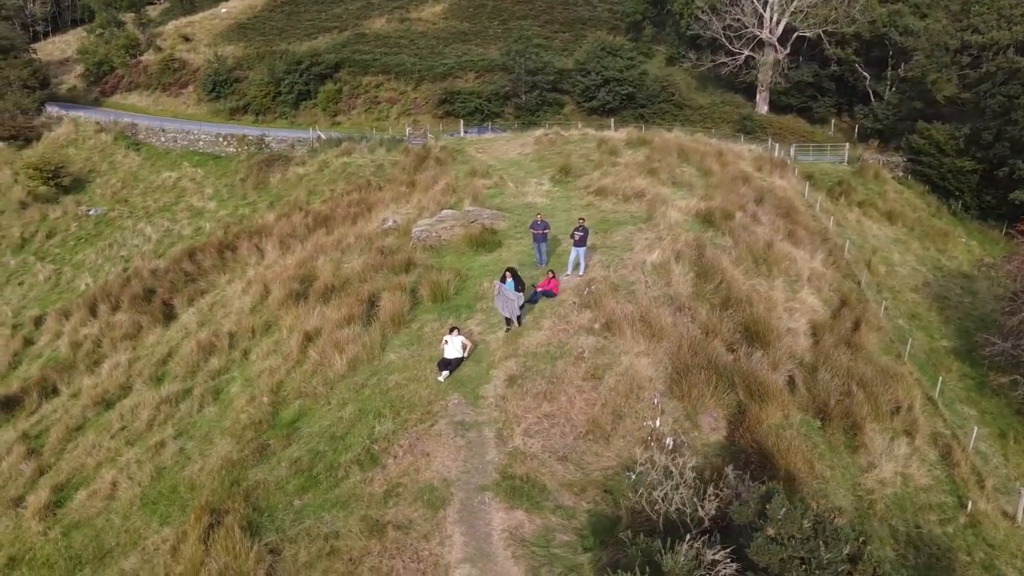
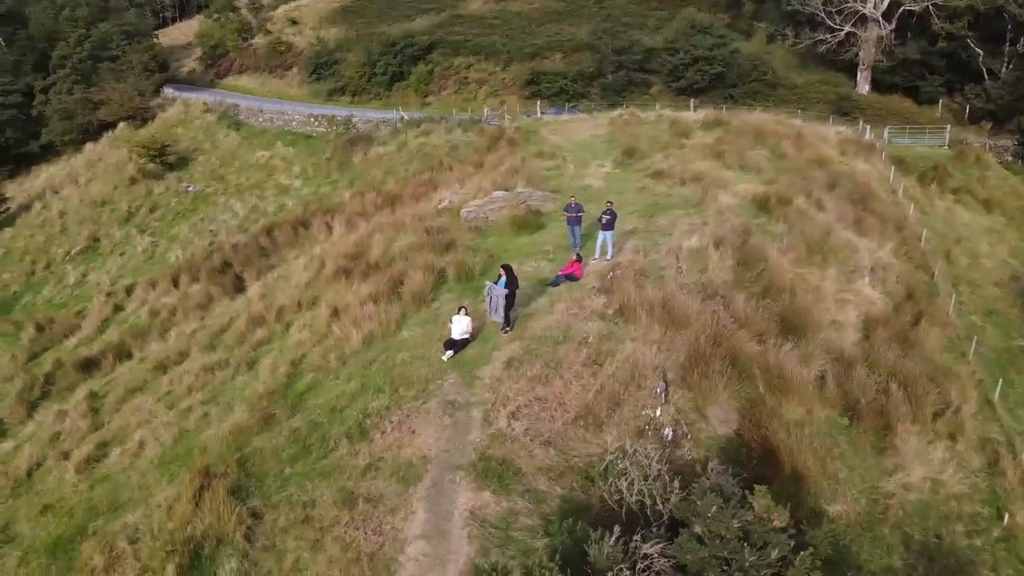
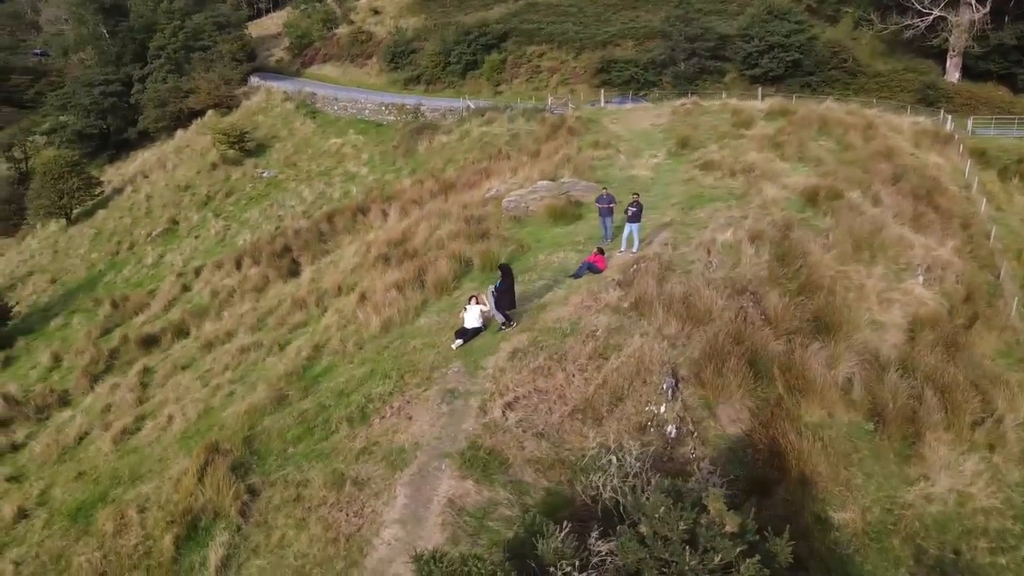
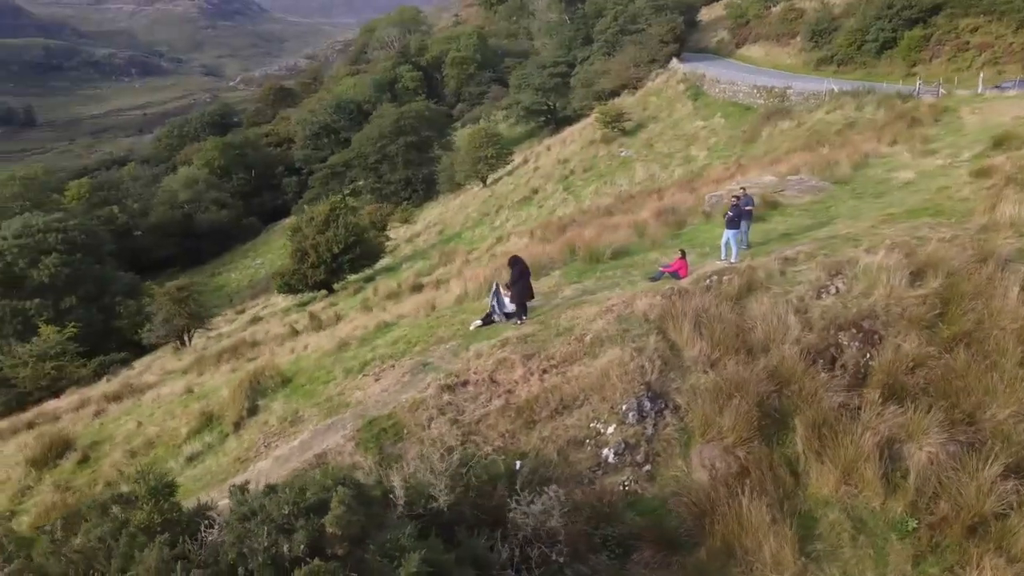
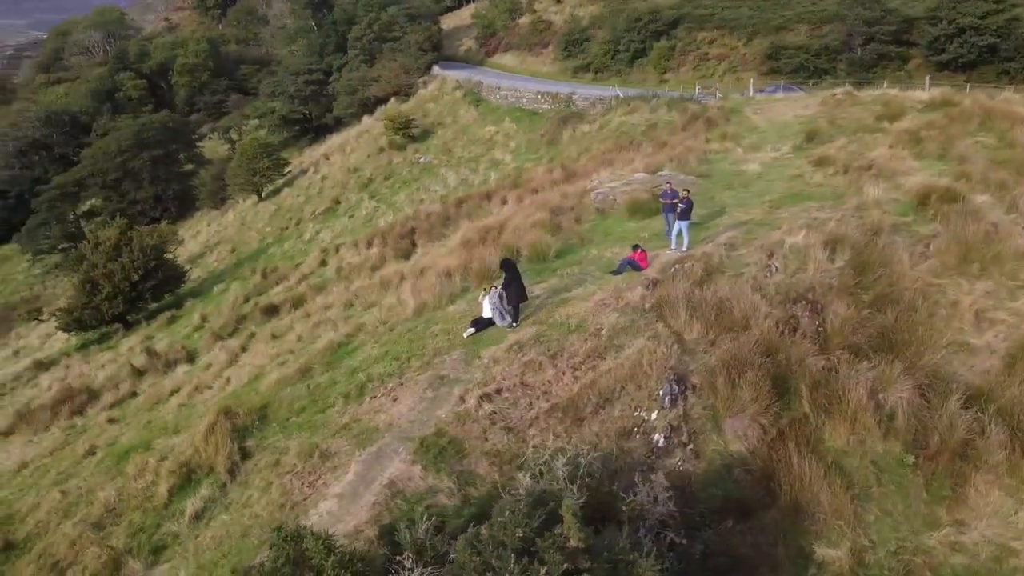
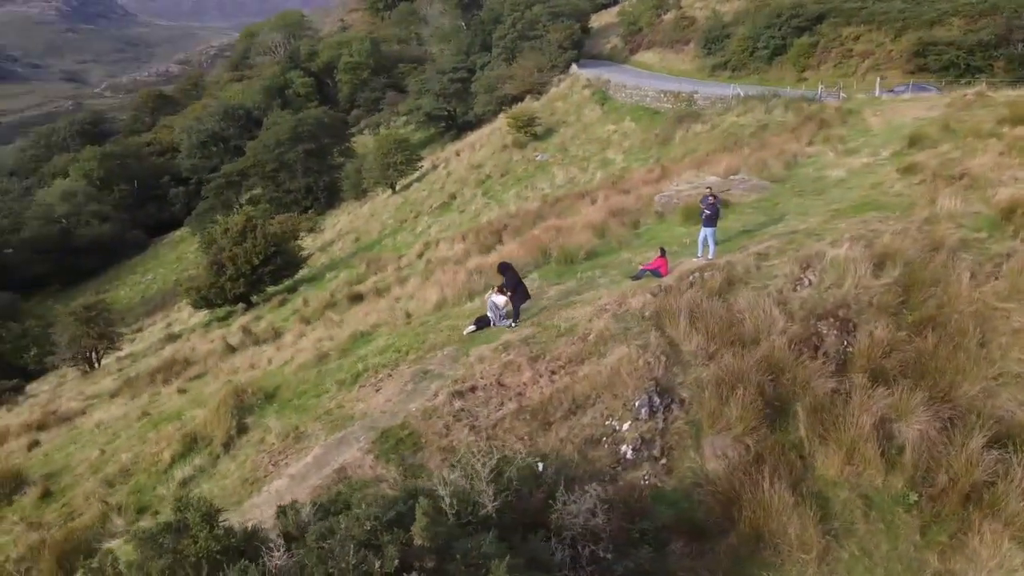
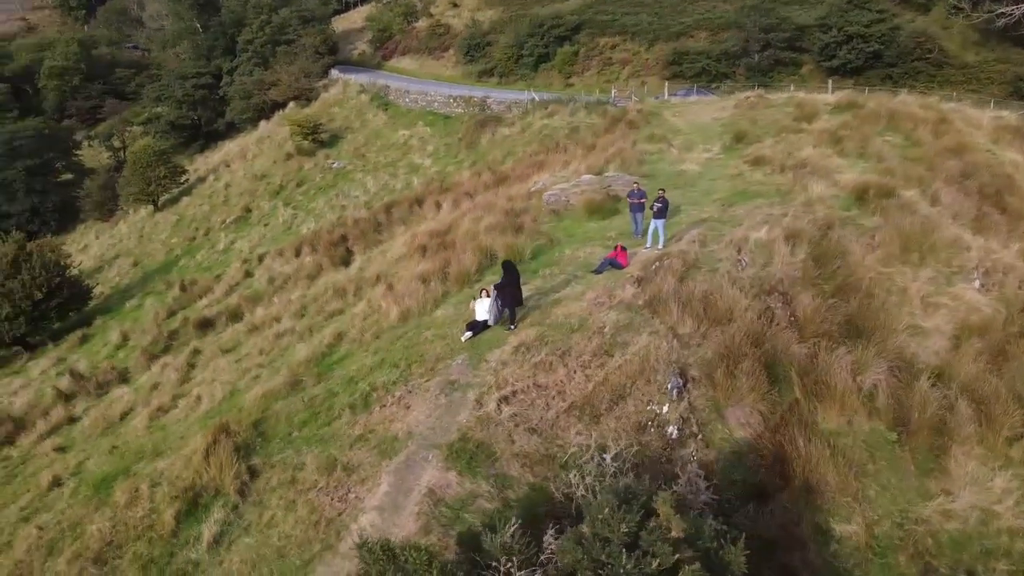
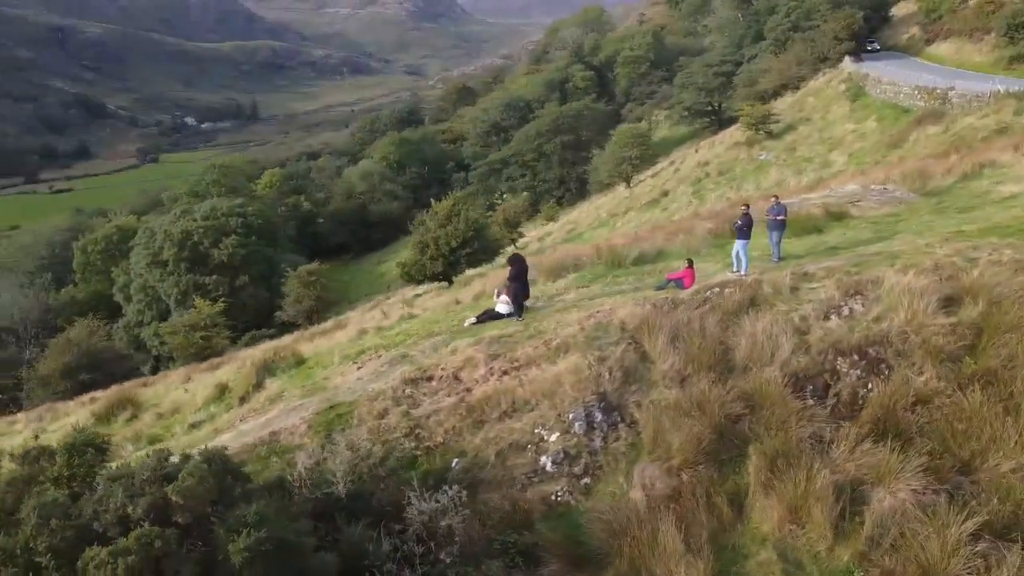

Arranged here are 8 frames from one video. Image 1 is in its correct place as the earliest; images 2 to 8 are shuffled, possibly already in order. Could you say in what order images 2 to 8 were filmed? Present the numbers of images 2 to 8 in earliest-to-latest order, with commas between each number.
2, 3, 7, 5, 6, 4, 8
